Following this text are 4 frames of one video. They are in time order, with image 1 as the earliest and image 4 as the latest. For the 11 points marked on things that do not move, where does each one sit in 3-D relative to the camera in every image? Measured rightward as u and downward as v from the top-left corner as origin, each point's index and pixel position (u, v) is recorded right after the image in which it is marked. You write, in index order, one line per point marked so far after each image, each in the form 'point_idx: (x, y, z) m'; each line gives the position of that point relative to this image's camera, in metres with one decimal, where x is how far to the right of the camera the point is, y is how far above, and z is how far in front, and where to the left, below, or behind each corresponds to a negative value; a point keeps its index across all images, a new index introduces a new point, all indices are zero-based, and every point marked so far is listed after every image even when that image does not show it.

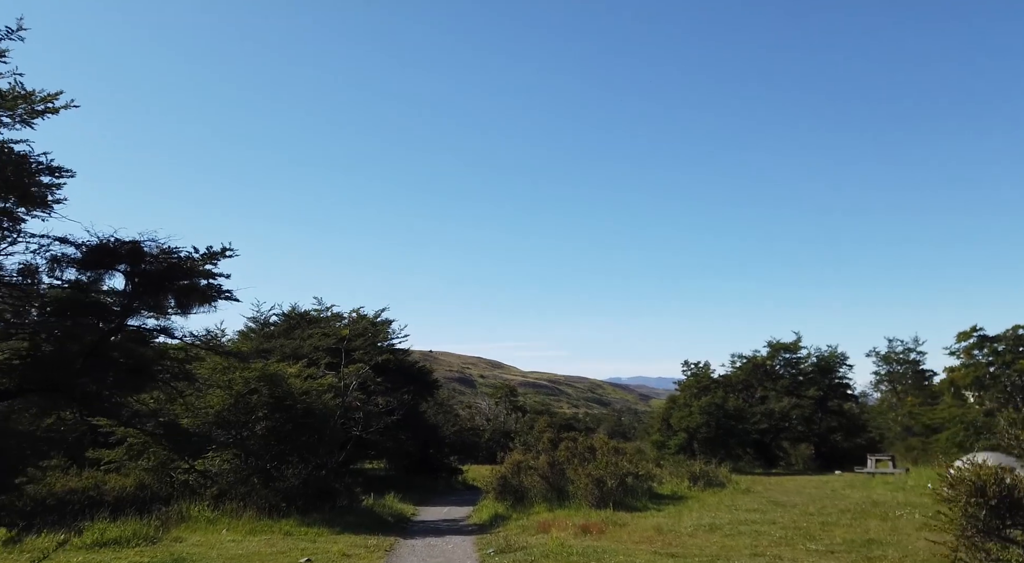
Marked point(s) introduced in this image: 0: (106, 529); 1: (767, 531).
0: (-9.3, -5.6, +19.0) m
1: (+4.7, -4.6, +15.4) m
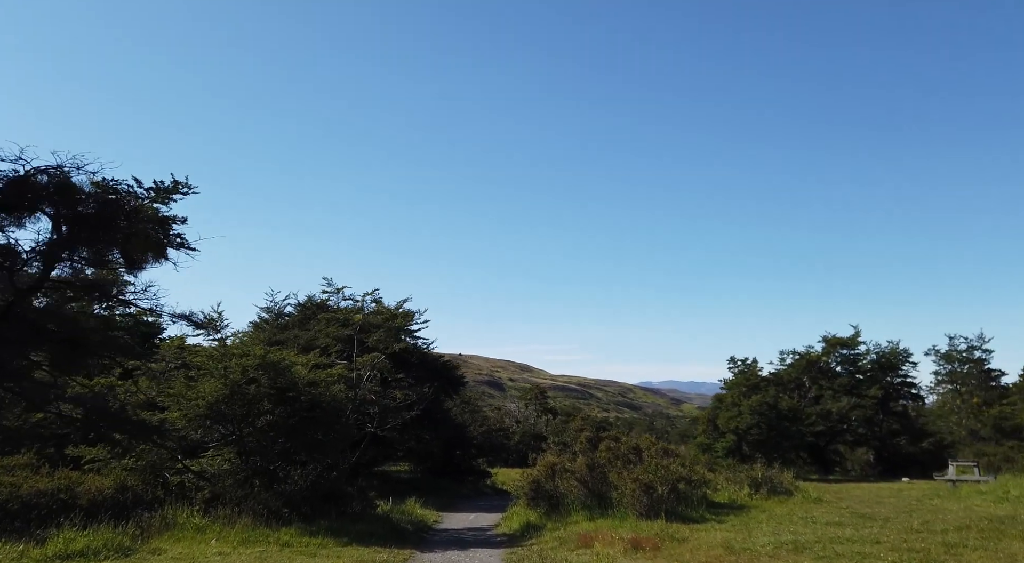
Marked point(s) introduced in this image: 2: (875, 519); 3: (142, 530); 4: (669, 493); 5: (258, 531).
0: (-8.6, -5.0, +16.2) m
1: (+5.3, -4.0, +12.1) m
2: (+7.4, -4.8, +16.9) m
3: (-7.8, -5.2, +17.5) m
4: (+3.7, -5.0, +19.6) m
5: (-5.6, -5.5, +18.3) m
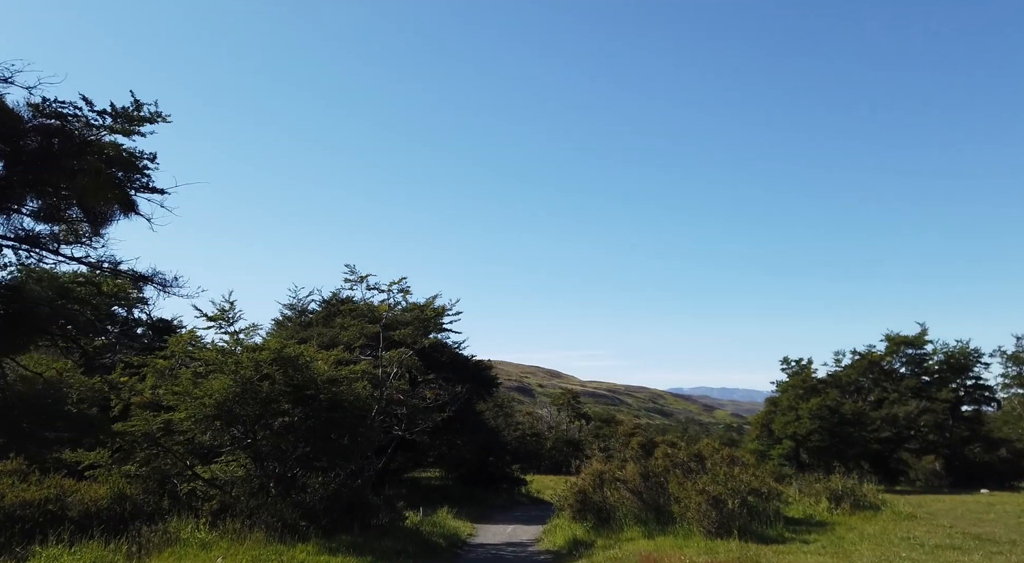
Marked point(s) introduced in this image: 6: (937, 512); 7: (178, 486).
0: (-7.7, -4.6, +14.0) m
1: (+6.0, -3.5, +9.5) m
2: (+8.3, -4.4, +14.2) m
3: (-6.9, -4.9, +15.3) m
4: (+4.7, -4.6, +17.0) m
5: (-4.7, -5.2, +16.1) m
6: (+10.1, -5.5, +19.8) m
7: (-7.6, -4.6, +18.8) m
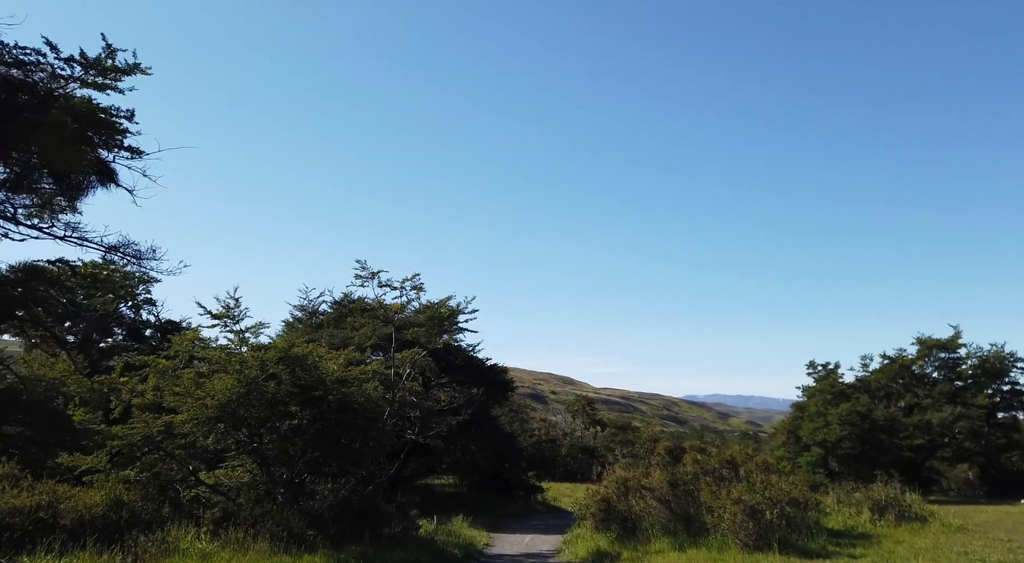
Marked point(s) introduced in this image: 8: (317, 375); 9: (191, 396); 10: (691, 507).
0: (-7.4, -4.5, +13.0) m
1: (+6.3, -3.4, +8.3) m
2: (+8.6, -4.3, +12.9) m
3: (-6.5, -4.7, +14.3) m
4: (+5.1, -4.5, +15.8) m
5: (-4.3, -5.0, +15.0) m
6: (+10.5, -5.4, +18.5) m
7: (-7.2, -4.5, +17.8) m
8: (-4.2, -2.0, +18.1) m
9: (-6.8, -2.4, +17.5) m
10: (+3.9, -4.9, +18.1) m
